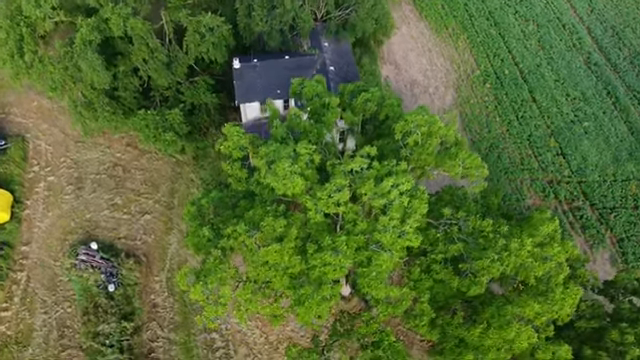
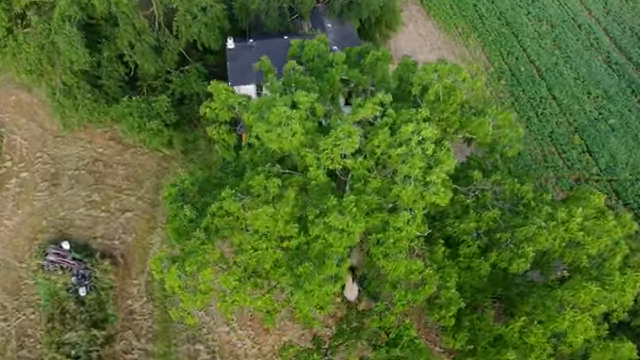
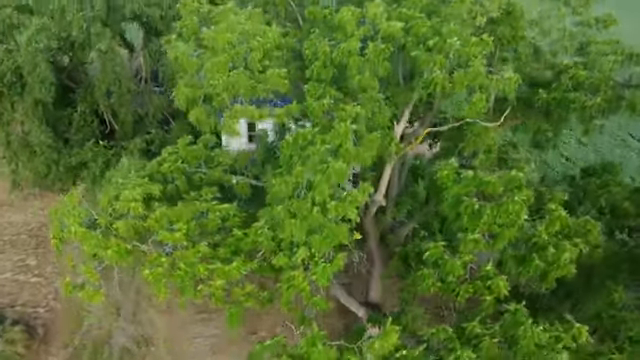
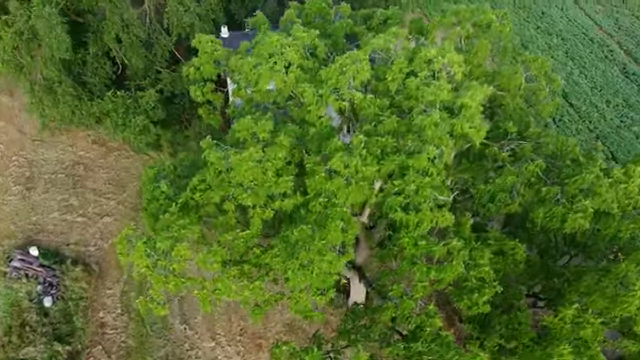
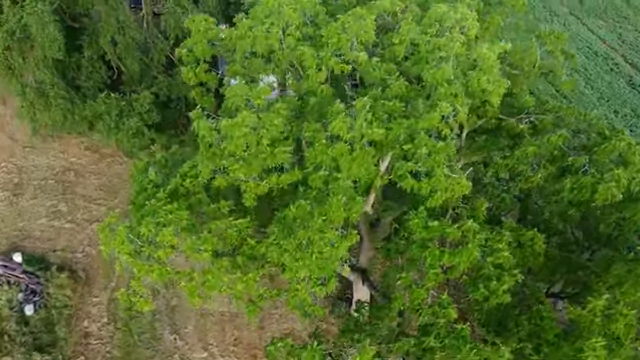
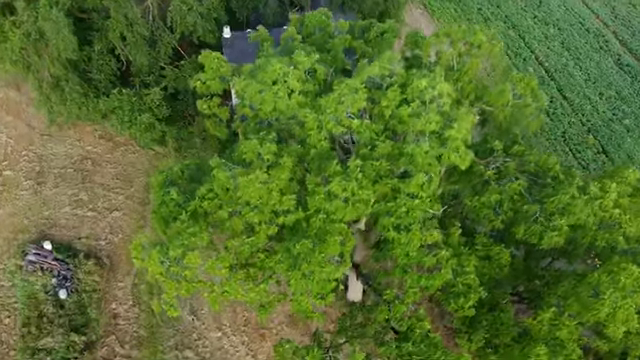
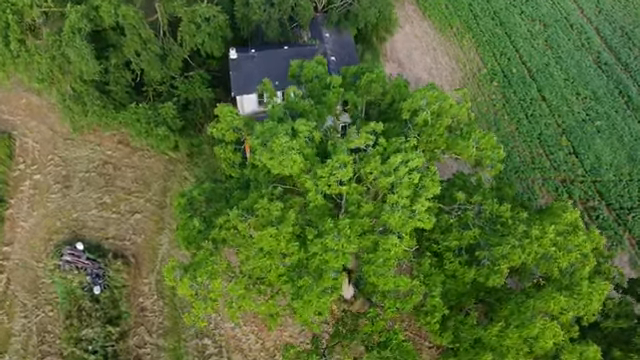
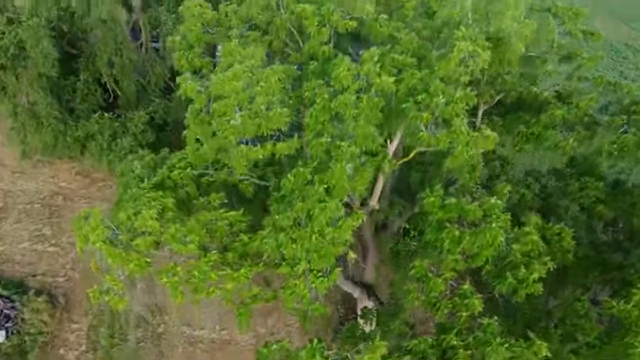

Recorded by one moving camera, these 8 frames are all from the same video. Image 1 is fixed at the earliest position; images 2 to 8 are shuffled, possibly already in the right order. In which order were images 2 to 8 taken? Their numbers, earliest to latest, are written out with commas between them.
7, 2, 6, 4, 5, 8, 3
